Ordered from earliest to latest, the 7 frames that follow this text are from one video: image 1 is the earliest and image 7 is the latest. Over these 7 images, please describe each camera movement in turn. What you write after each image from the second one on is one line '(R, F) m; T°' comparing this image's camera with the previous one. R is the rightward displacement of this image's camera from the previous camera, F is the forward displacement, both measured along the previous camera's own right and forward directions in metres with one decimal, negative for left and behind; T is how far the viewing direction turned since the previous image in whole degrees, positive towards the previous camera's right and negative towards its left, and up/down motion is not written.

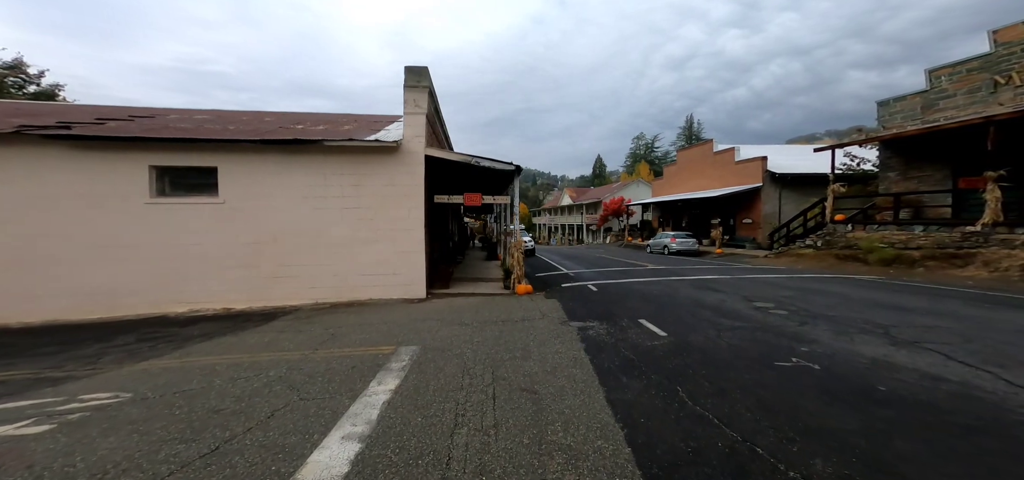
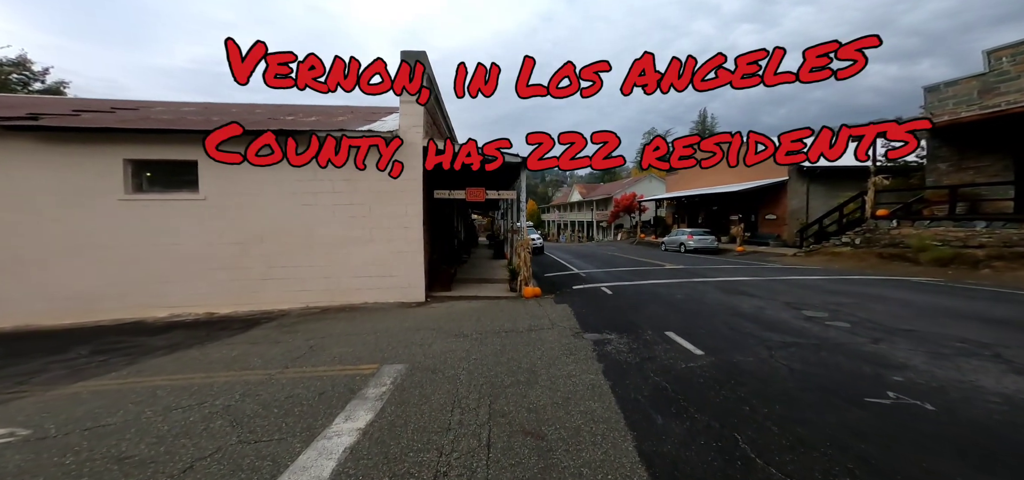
(+0.1, +0.9) m; -1°
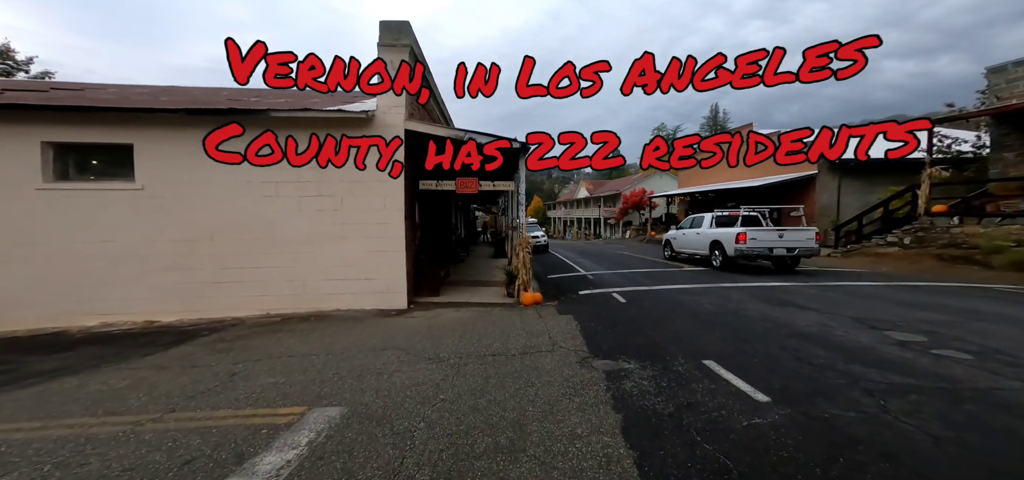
(+0.2, +1.3) m; -1°
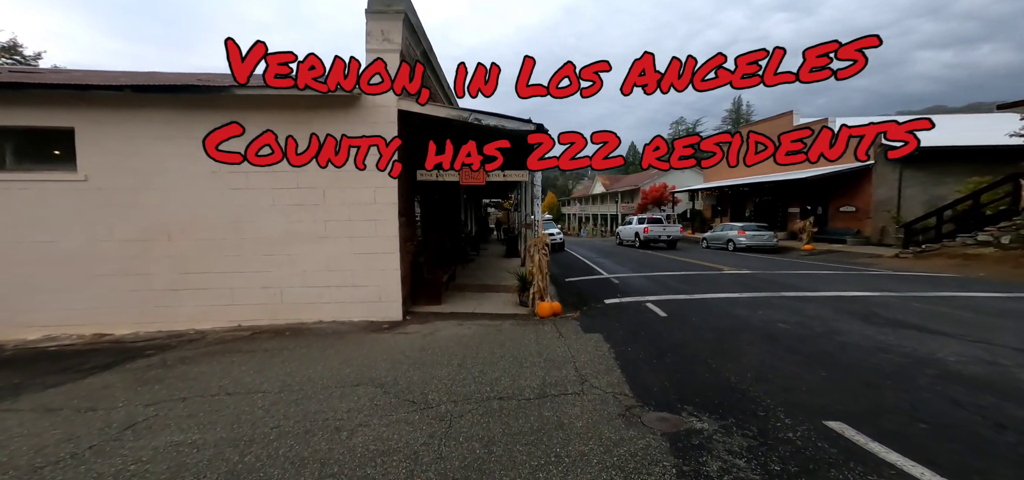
(0.0, +1.3) m; -2°
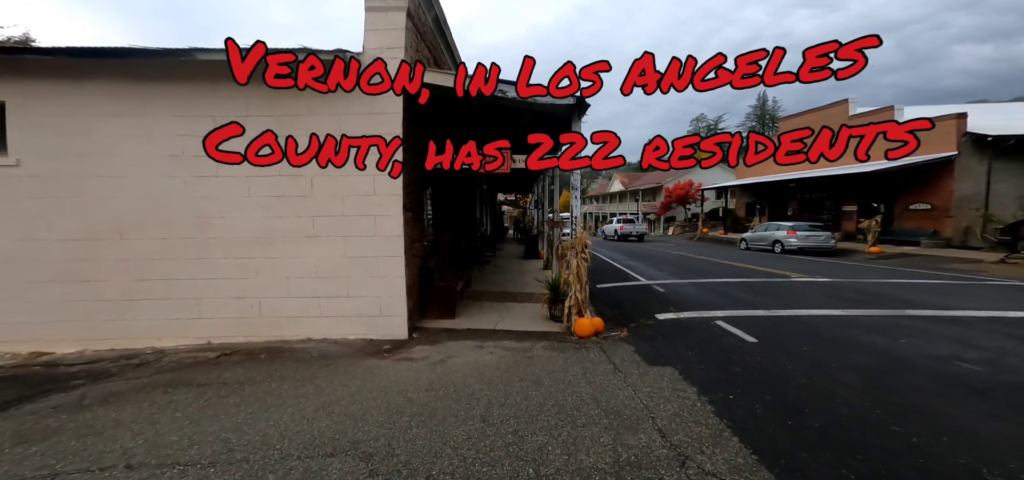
(-0.3, +1.3) m; -2°
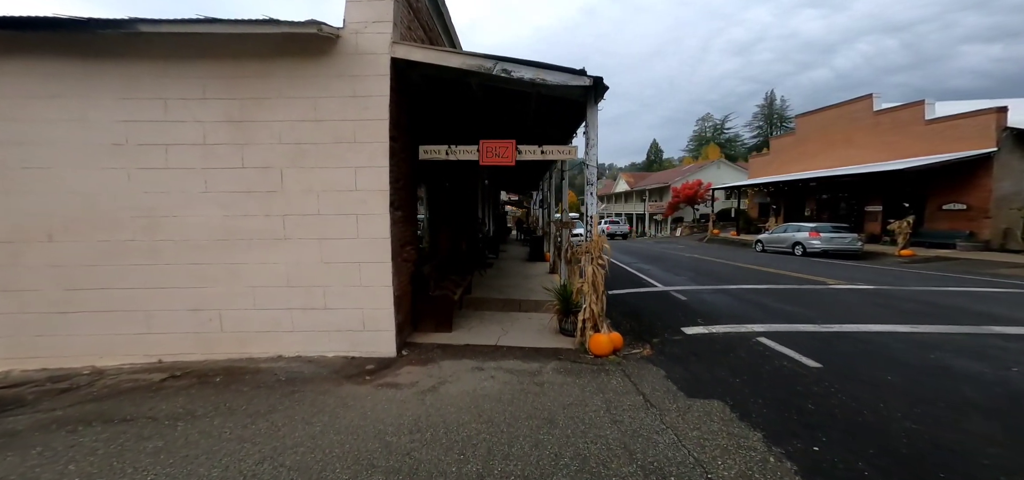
(0.0, +0.8) m; 0°
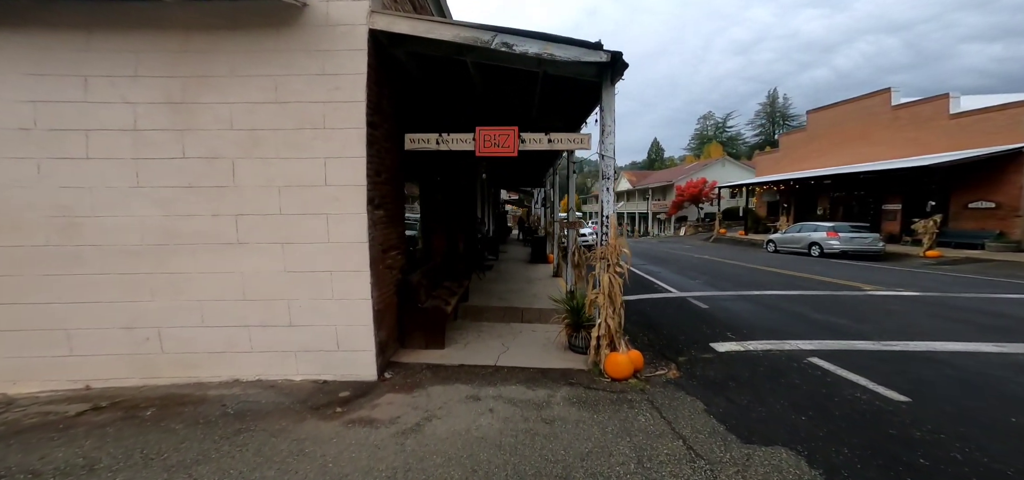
(0.0, +0.7) m; 0°
